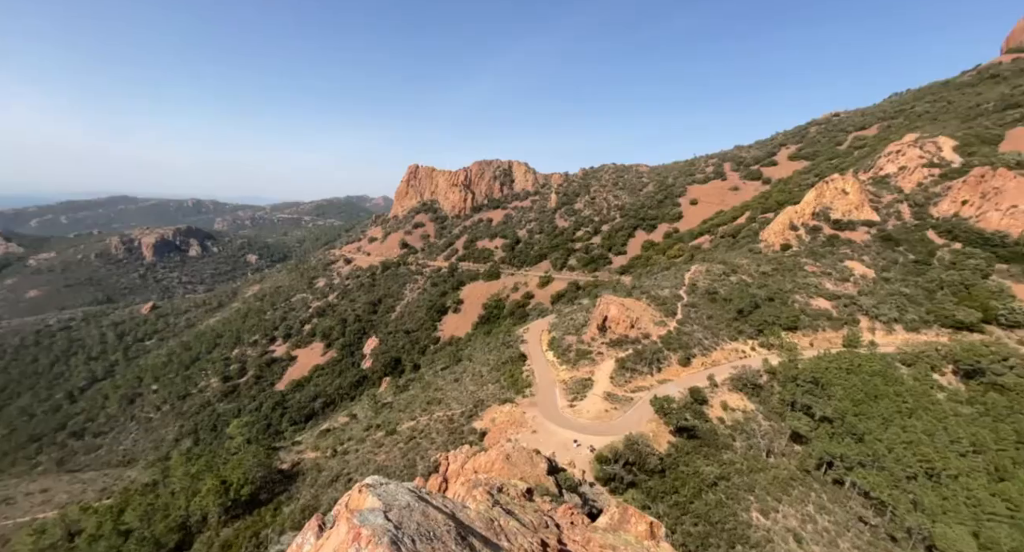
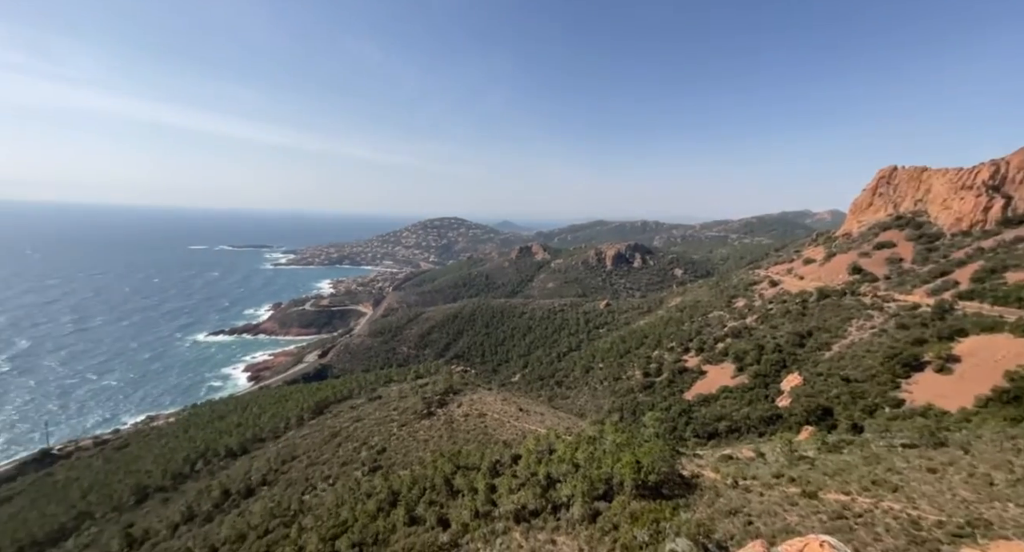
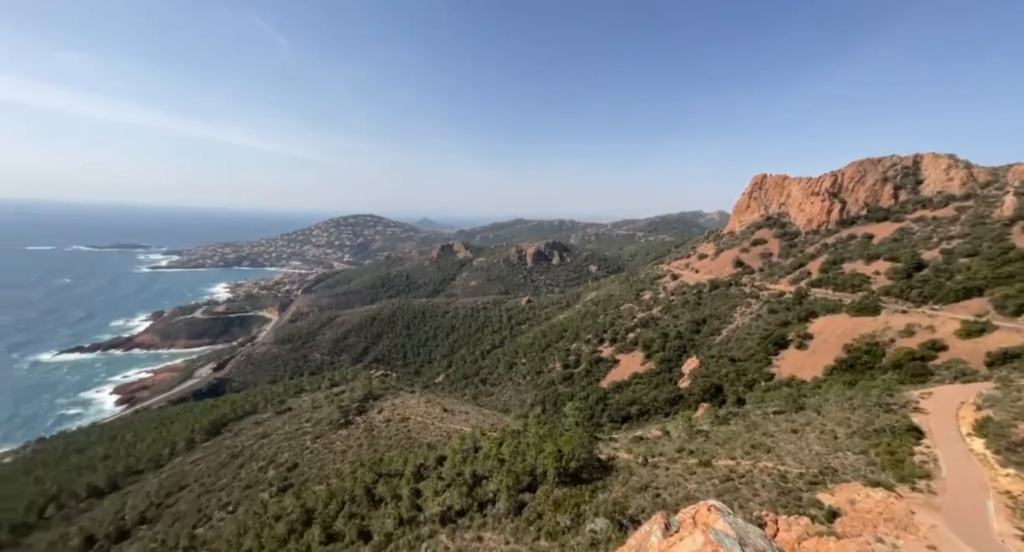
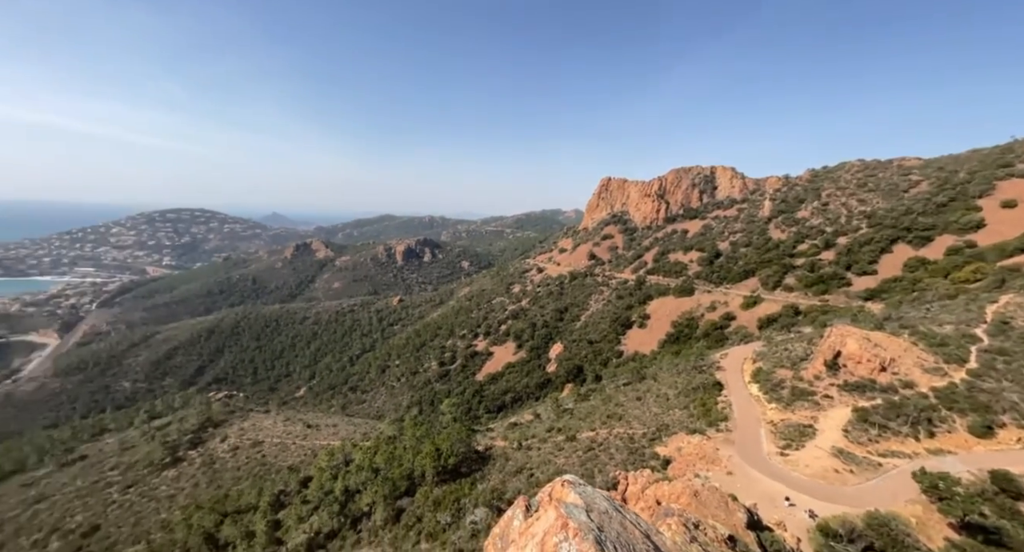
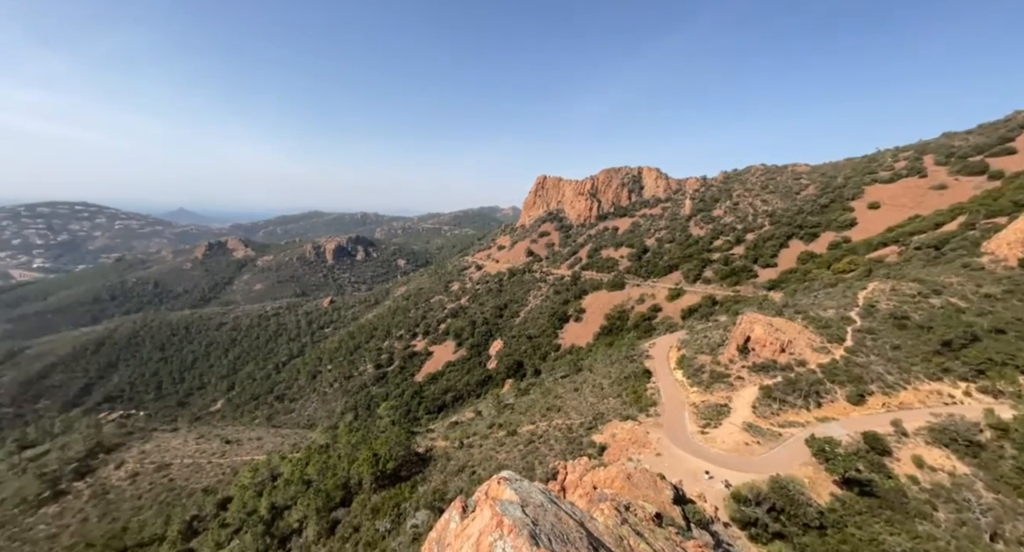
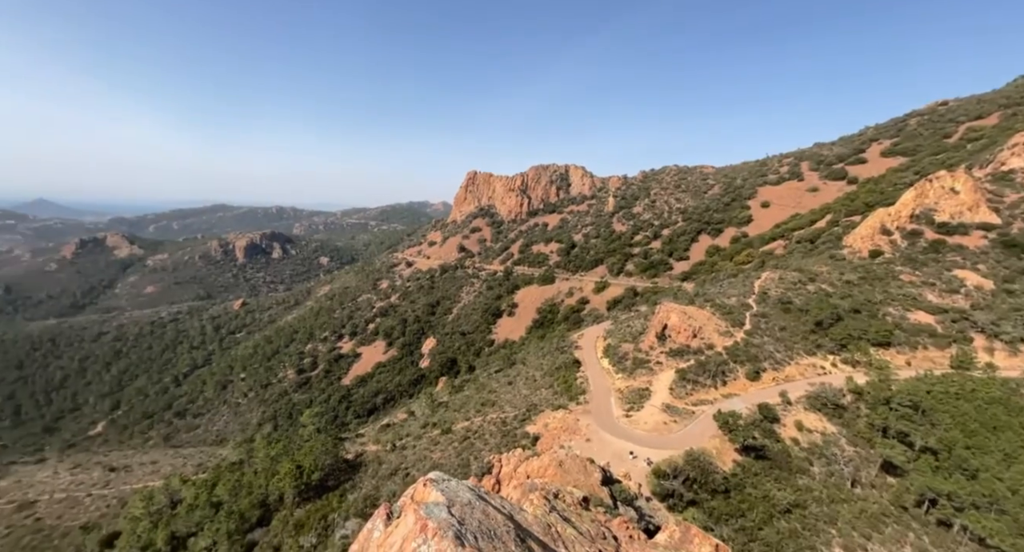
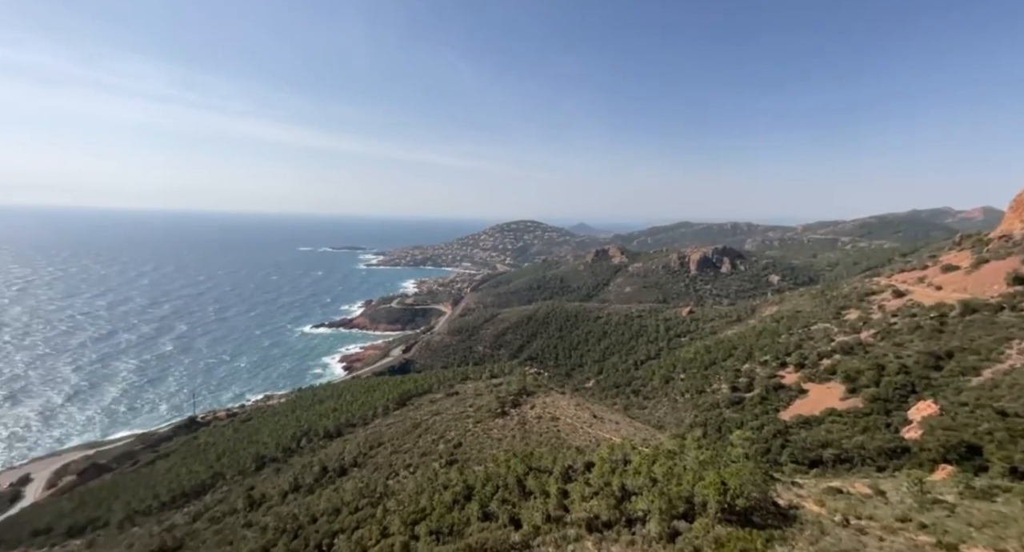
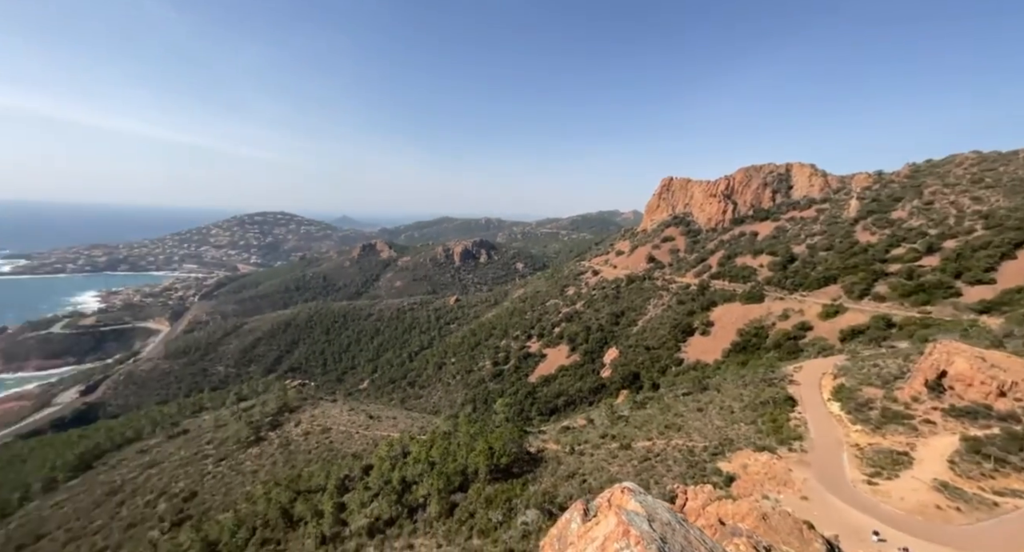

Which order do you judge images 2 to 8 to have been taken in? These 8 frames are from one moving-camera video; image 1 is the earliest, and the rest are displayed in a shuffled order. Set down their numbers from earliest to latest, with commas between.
6, 5, 4, 8, 3, 2, 7
